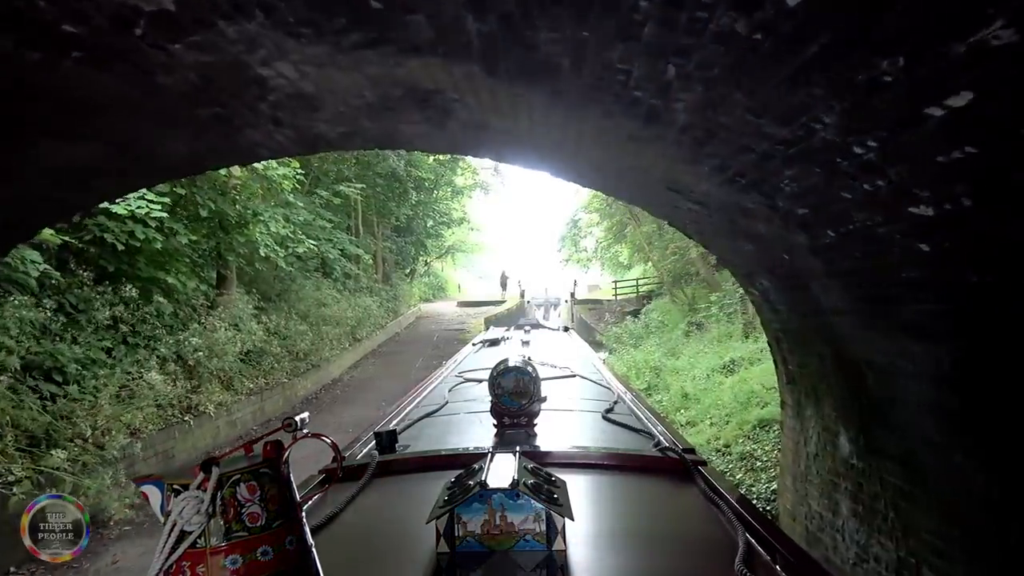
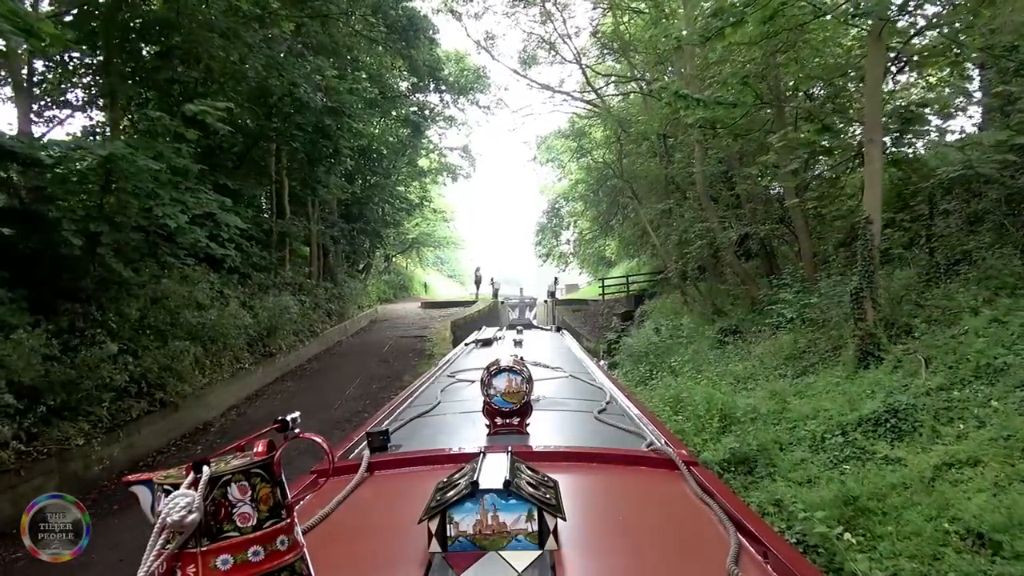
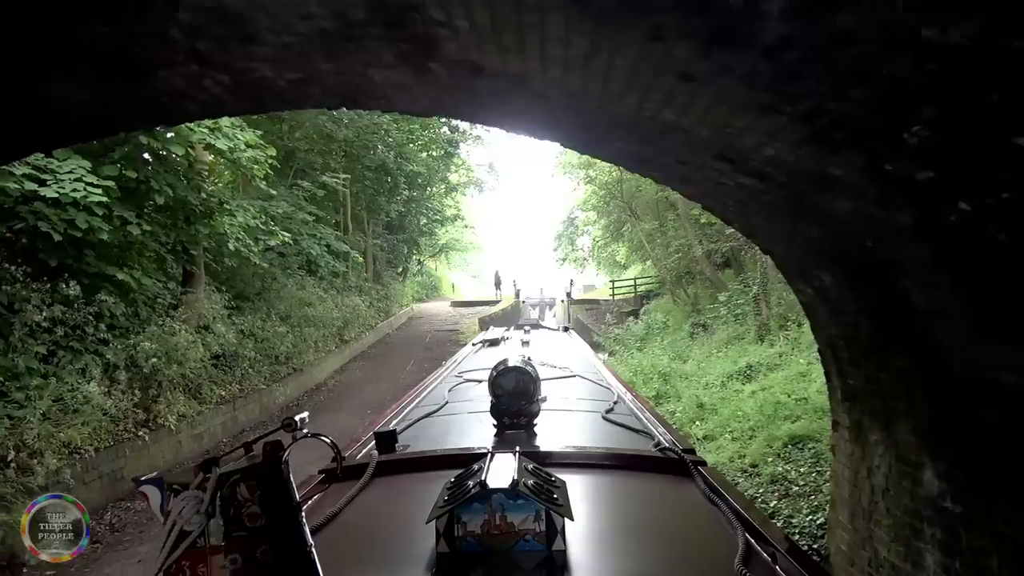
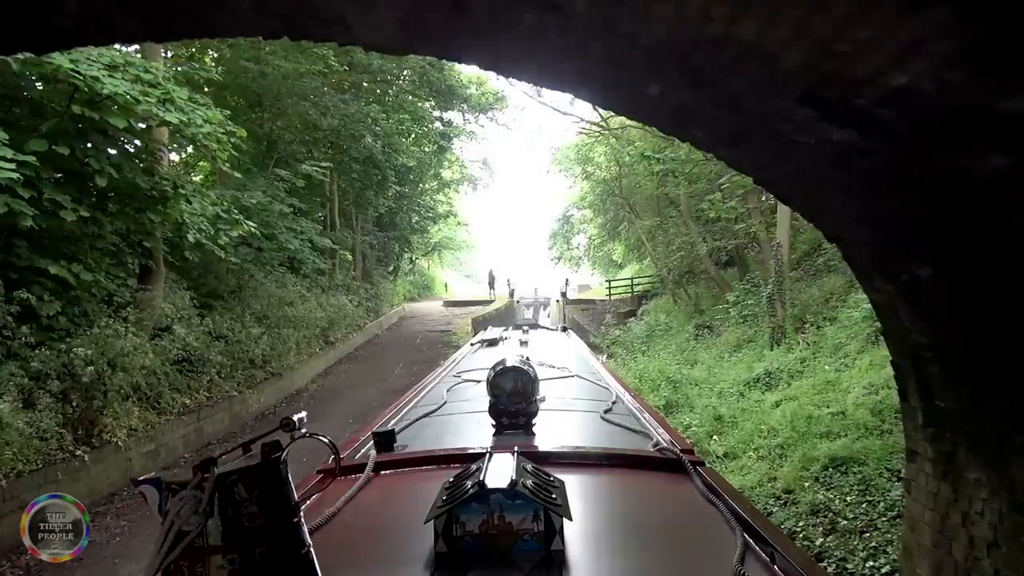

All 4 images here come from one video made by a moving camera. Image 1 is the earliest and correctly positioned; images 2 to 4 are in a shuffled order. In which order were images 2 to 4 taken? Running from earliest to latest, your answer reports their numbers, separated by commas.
3, 4, 2
